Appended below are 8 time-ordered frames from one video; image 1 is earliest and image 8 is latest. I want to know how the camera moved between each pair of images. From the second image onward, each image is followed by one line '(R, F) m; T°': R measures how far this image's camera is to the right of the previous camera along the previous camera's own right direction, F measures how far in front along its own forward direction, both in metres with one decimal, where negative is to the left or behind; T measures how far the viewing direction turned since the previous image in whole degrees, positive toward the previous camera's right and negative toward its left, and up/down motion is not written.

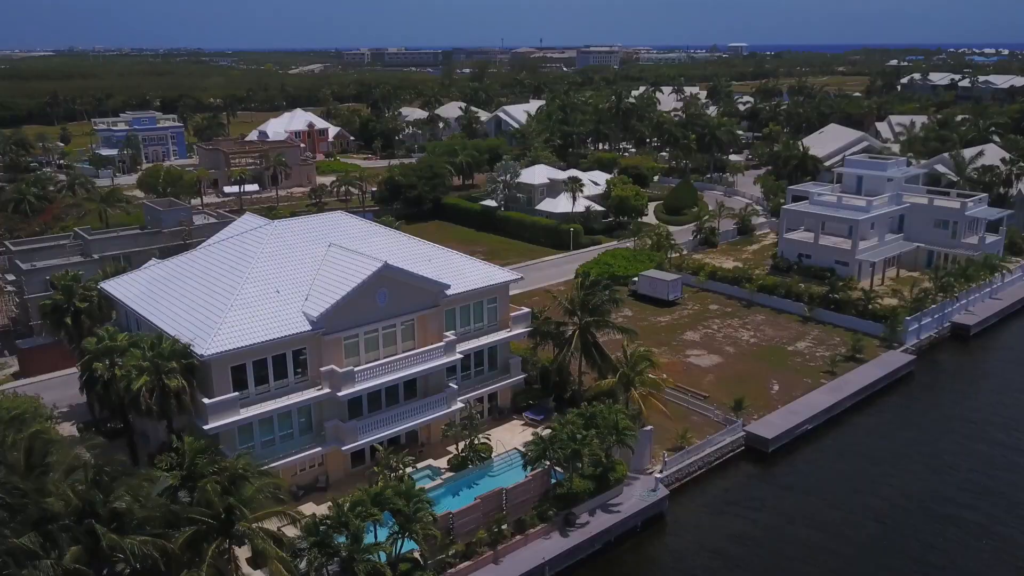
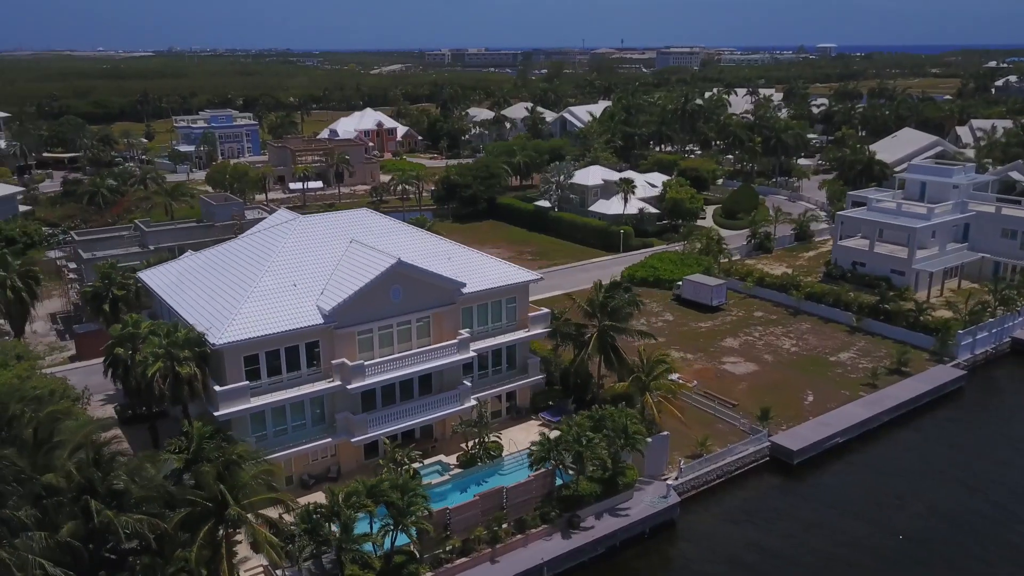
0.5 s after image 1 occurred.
(+2.3, 0.0) m; -5°
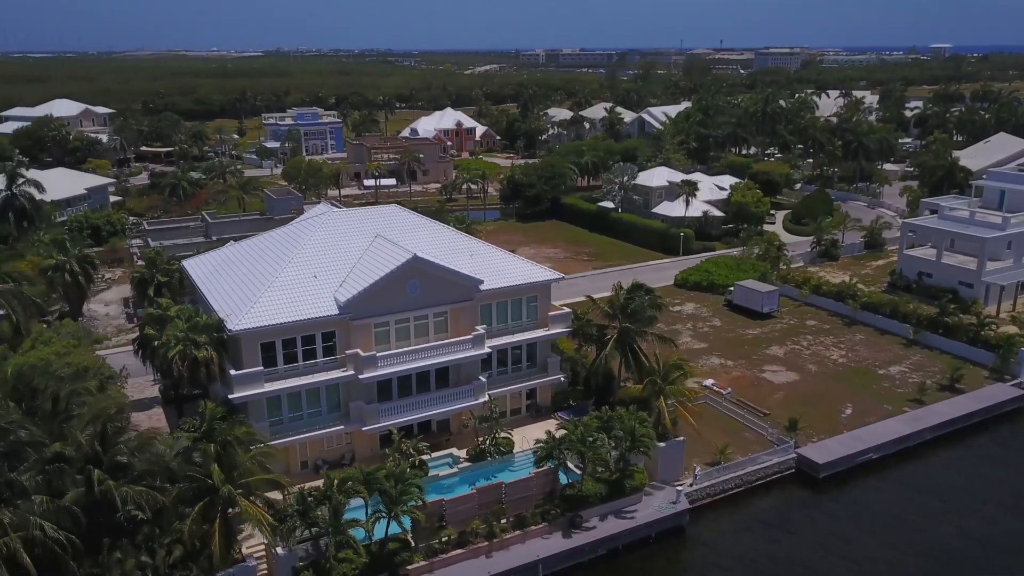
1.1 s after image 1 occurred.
(+2.8, -0.1) m; -6°
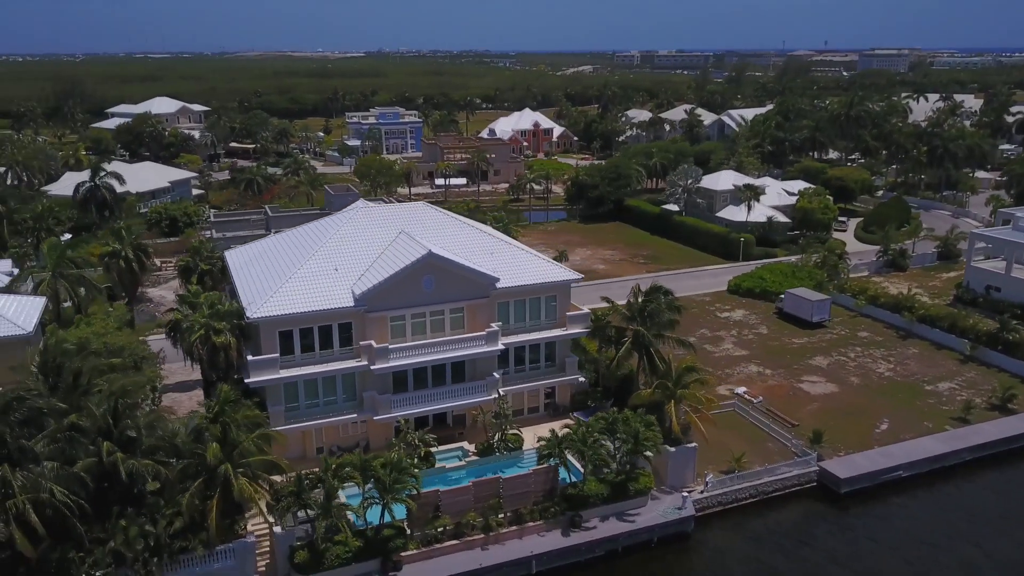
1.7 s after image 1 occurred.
(+2.9, -0.2) m; -6°
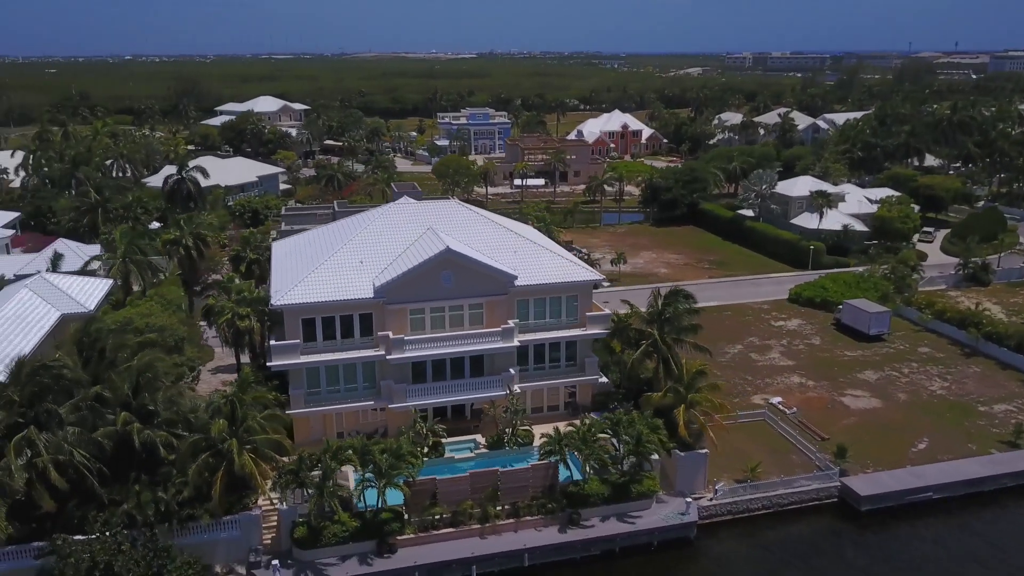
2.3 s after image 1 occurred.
(+3.4, -0.3) m; -7°
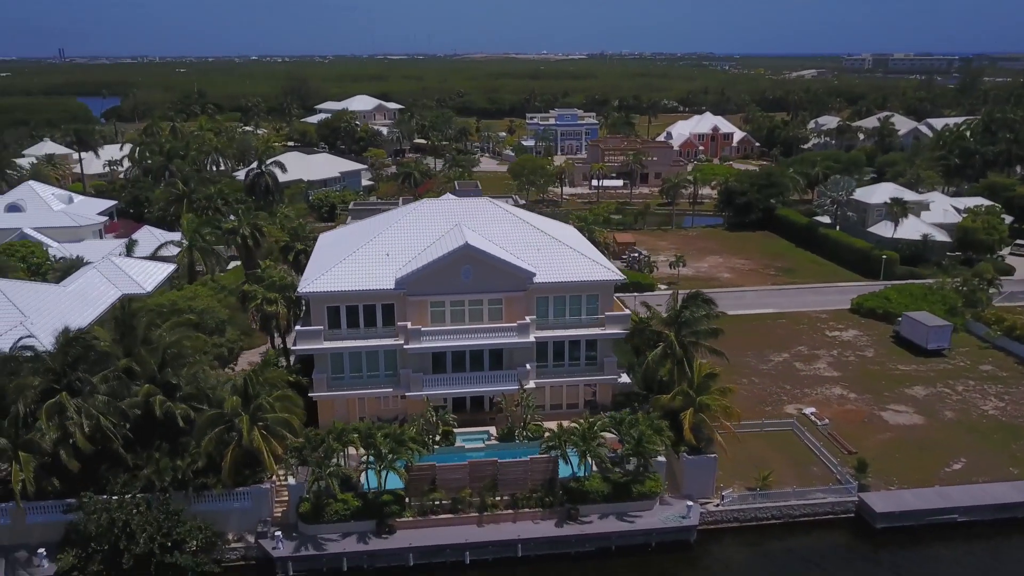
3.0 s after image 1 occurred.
(+3.4, -0.4) m; -7°
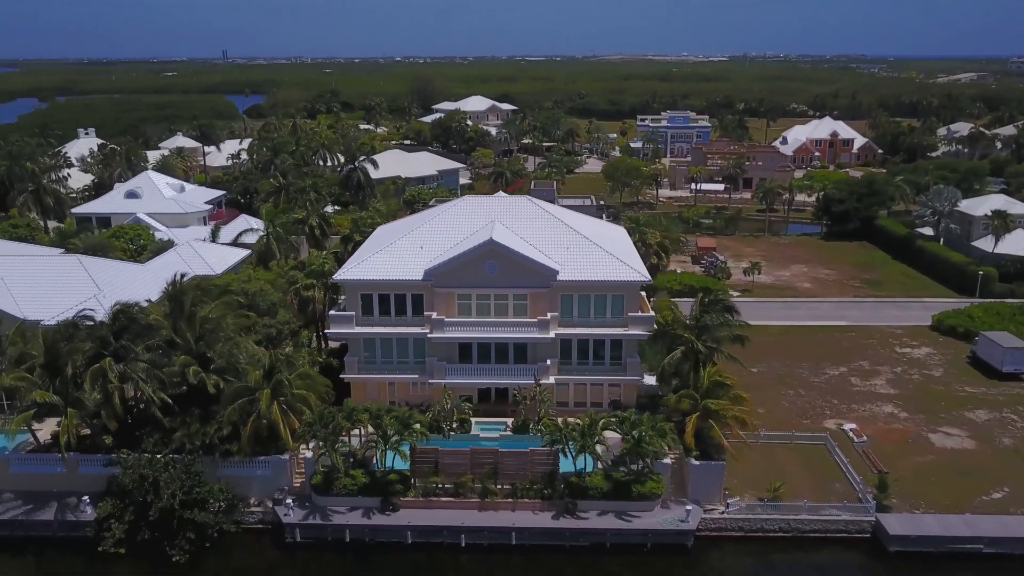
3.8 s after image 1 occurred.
(+4.3, -0.5) m; -9°
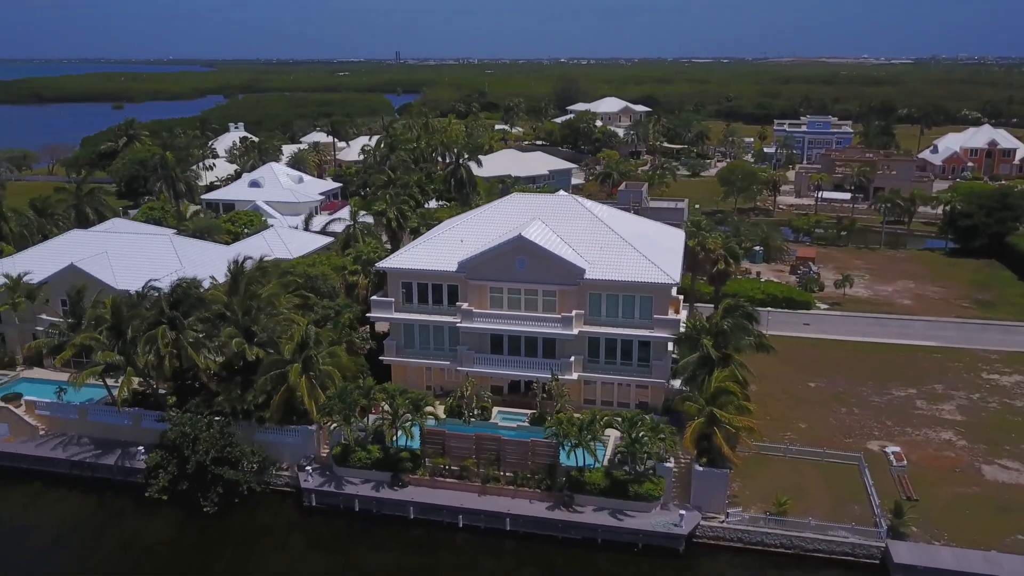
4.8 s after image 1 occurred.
(+5.3, -0.5) m; -11°
